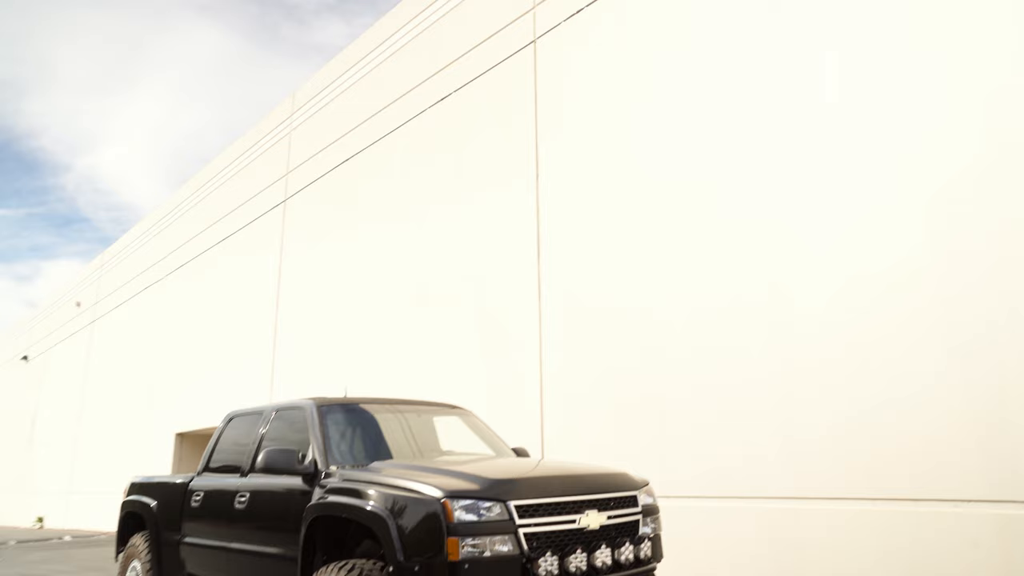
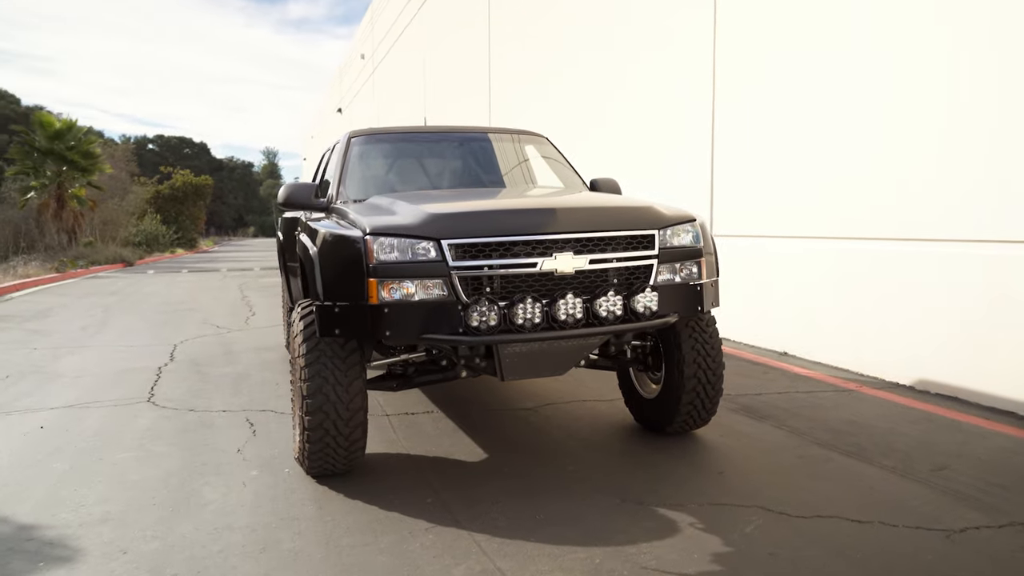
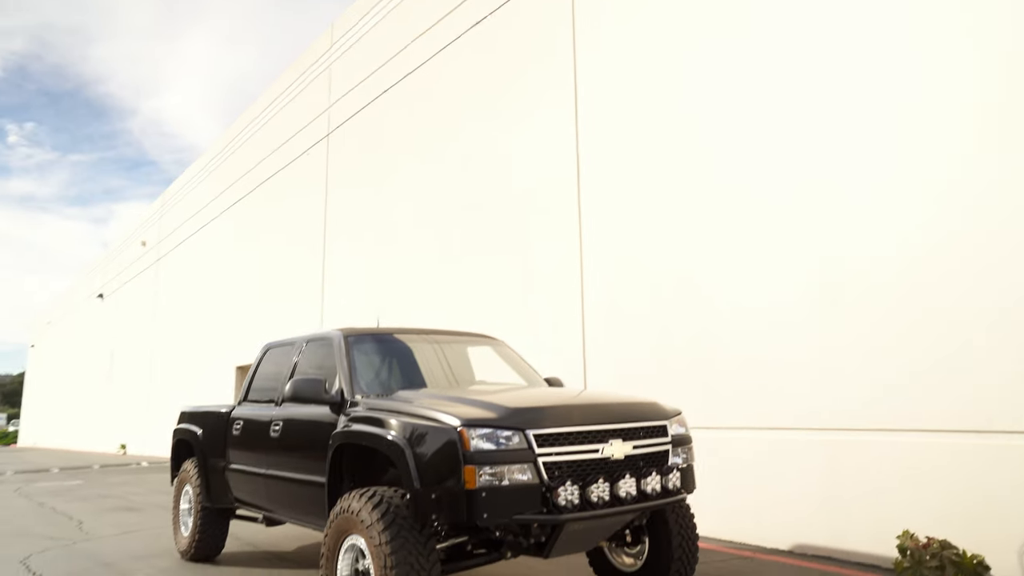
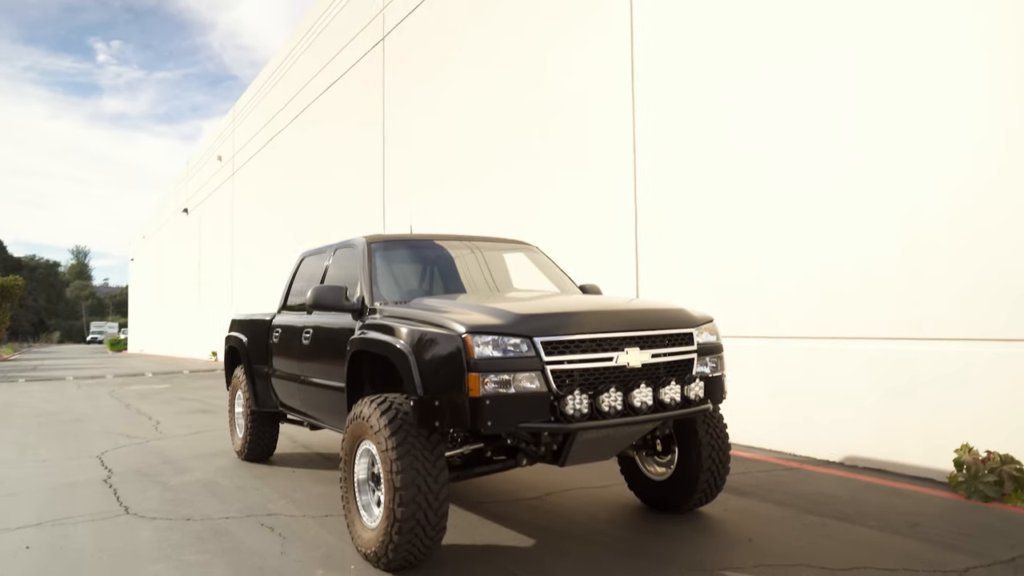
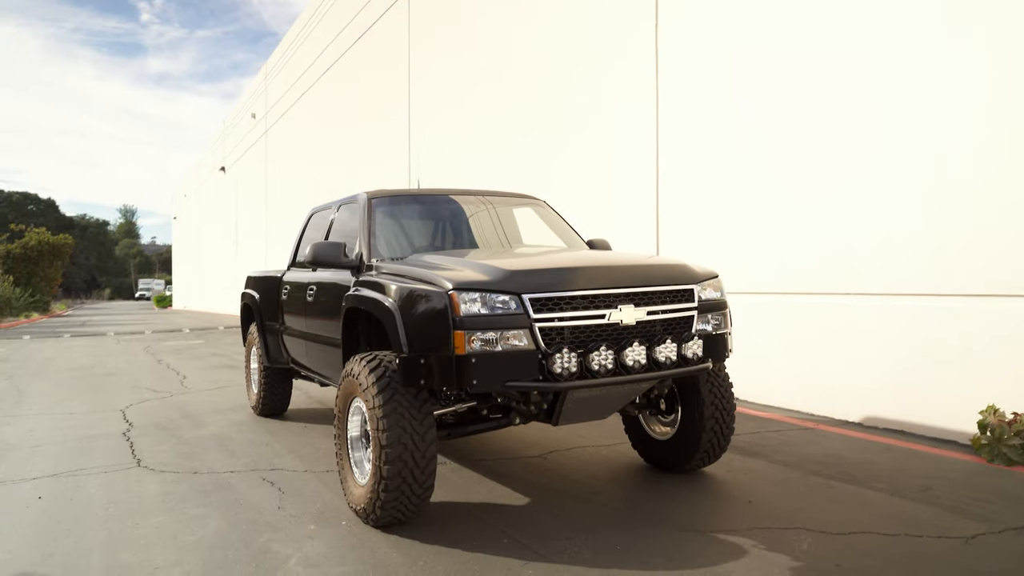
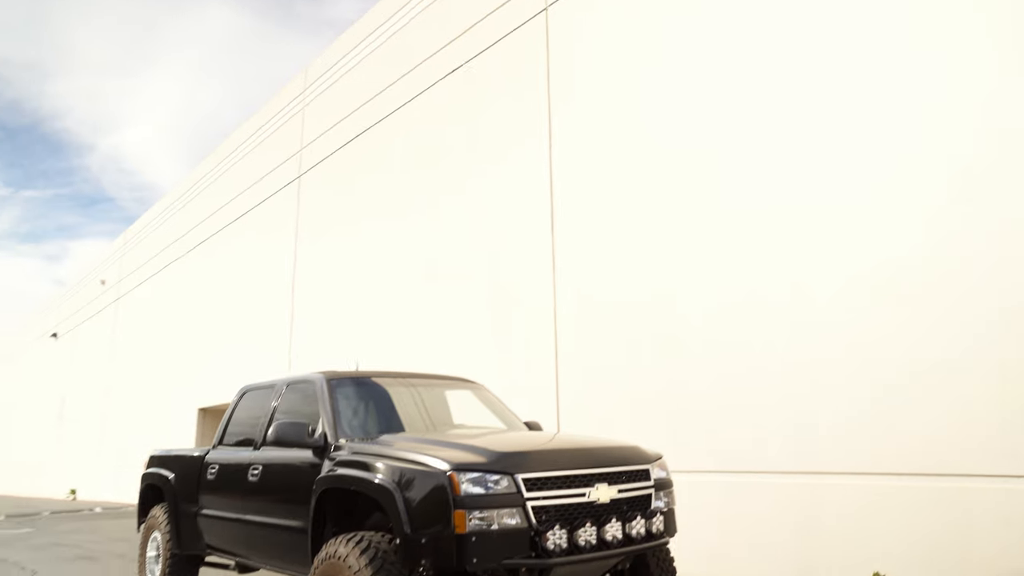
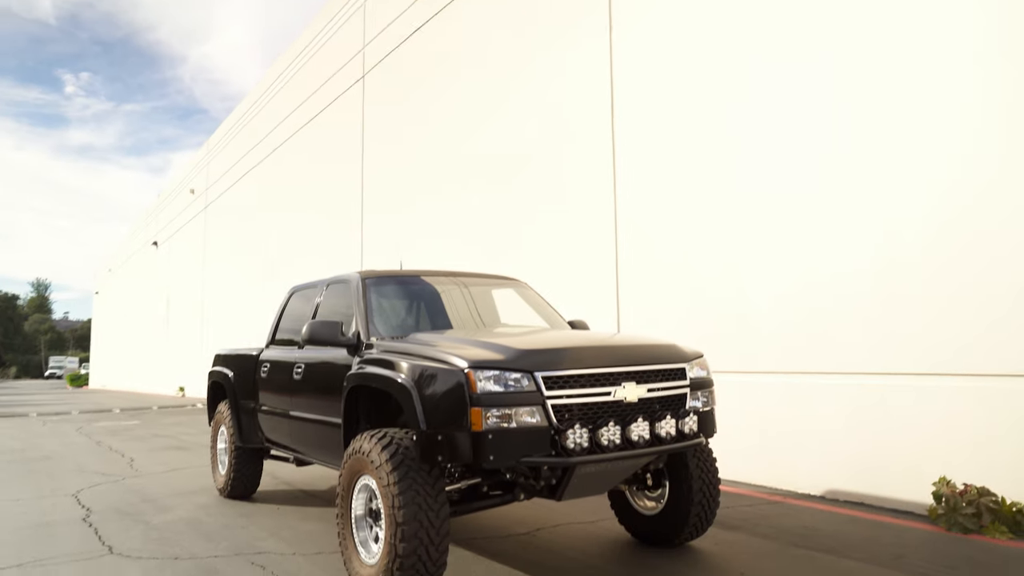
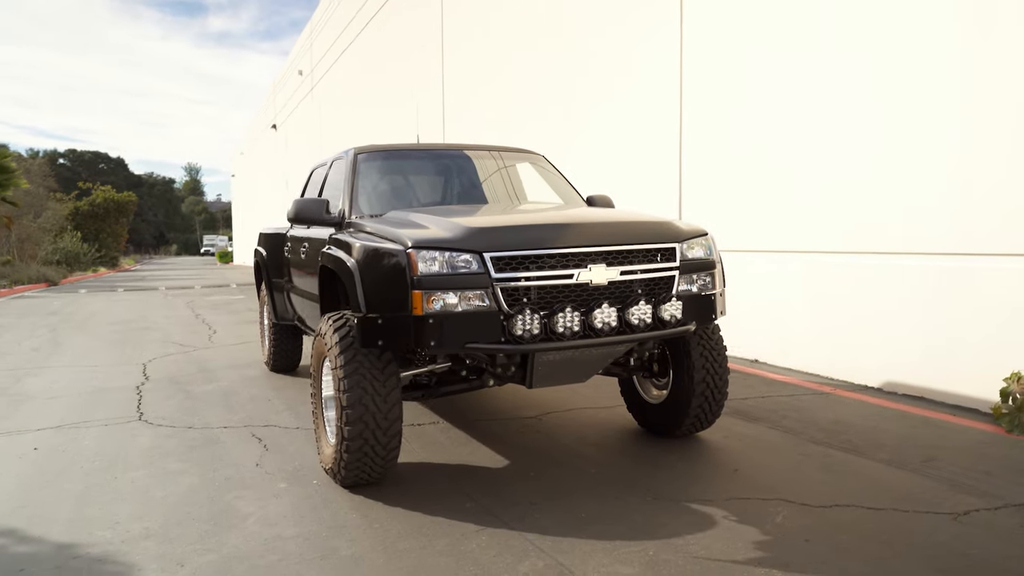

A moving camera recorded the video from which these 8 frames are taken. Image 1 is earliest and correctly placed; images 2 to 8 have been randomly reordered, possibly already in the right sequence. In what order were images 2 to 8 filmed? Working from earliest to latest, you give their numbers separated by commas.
6, 3, 7, 4, 5, 8, 2
